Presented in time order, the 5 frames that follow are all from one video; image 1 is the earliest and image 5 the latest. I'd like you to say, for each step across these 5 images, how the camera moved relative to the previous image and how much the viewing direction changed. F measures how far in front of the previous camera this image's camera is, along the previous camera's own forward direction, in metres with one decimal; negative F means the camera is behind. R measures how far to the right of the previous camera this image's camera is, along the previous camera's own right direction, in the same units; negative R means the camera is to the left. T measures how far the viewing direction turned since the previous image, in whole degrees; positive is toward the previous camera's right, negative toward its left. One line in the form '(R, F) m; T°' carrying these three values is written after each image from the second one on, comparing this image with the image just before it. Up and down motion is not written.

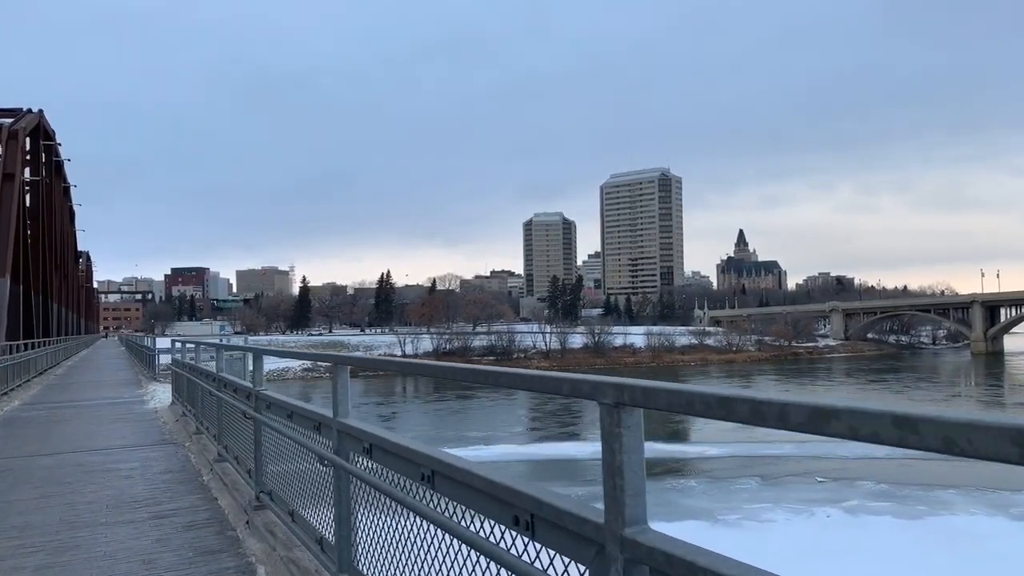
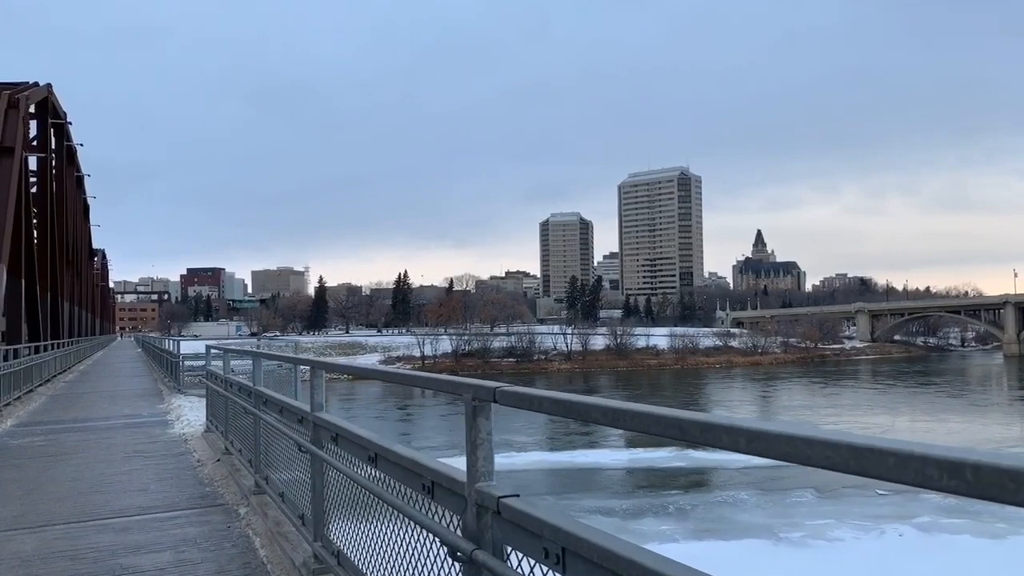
(-0.6, +1.1) m; -1°
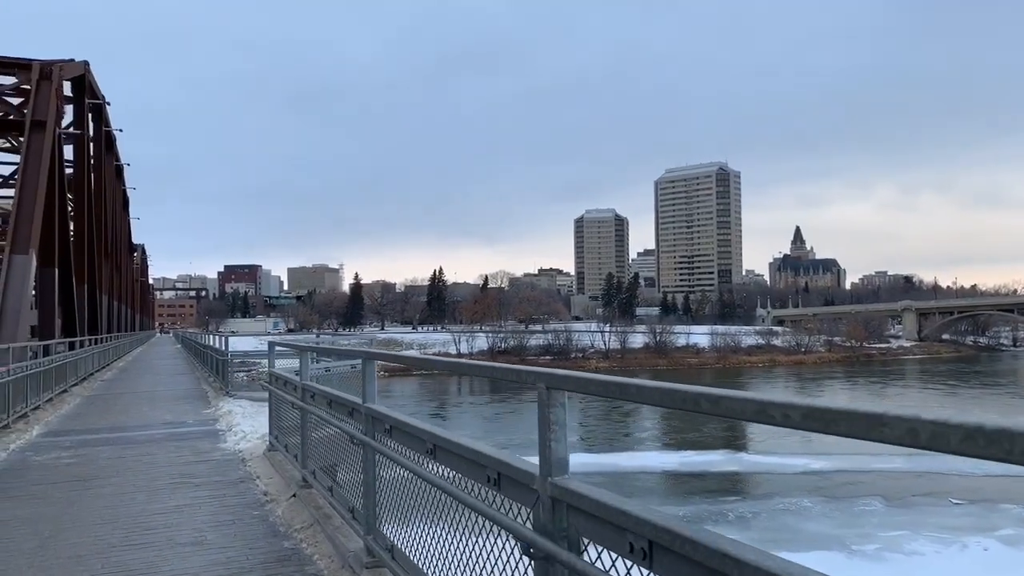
(-0.4, +0.7) m; -2°
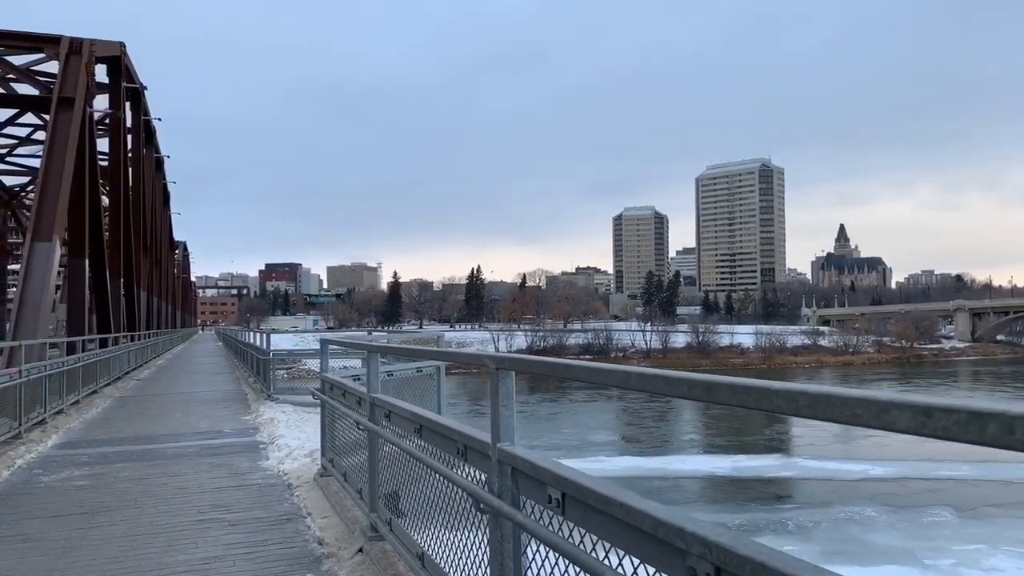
(-0.2, +0.6) m; -3°
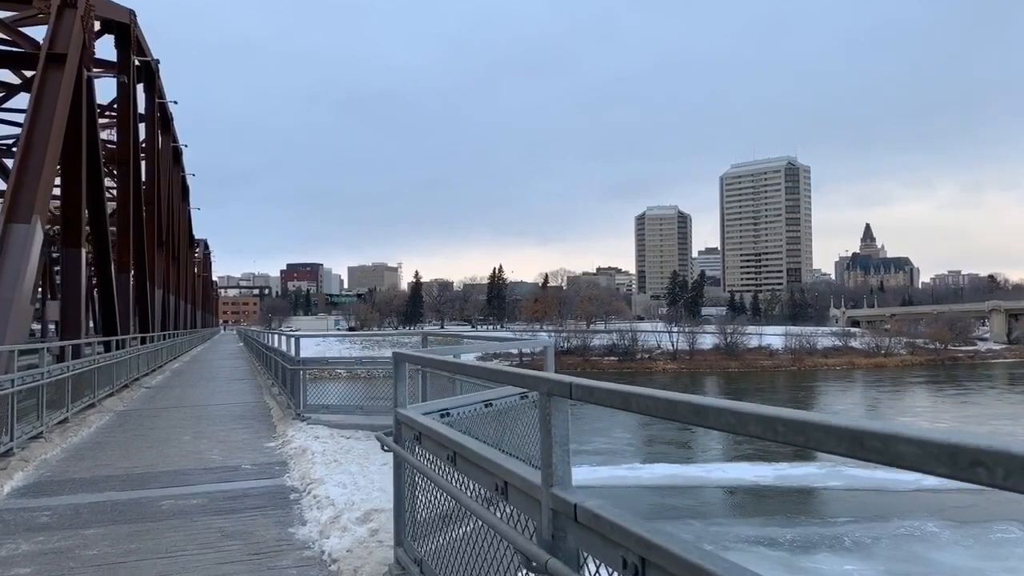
(-0.3, +0.8) m; -1°
